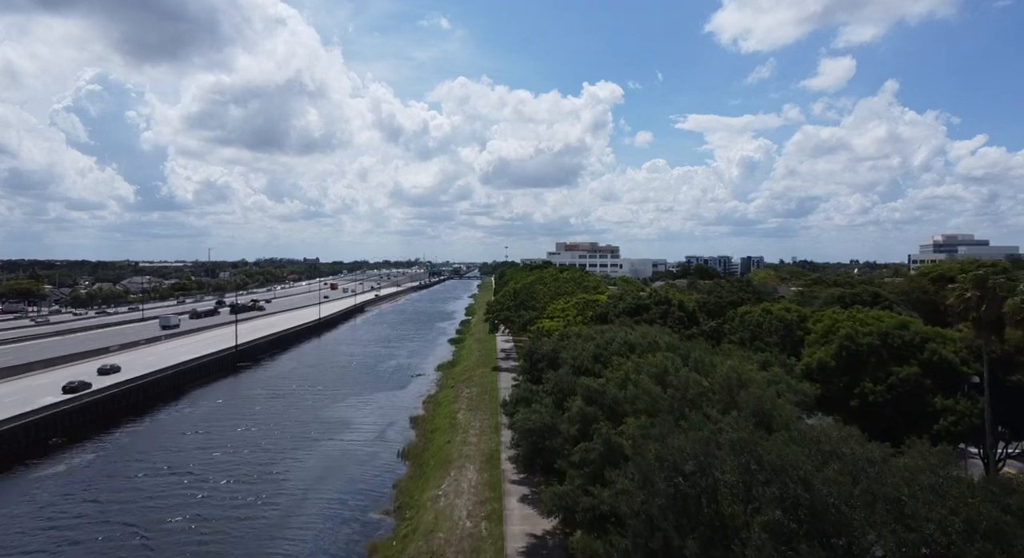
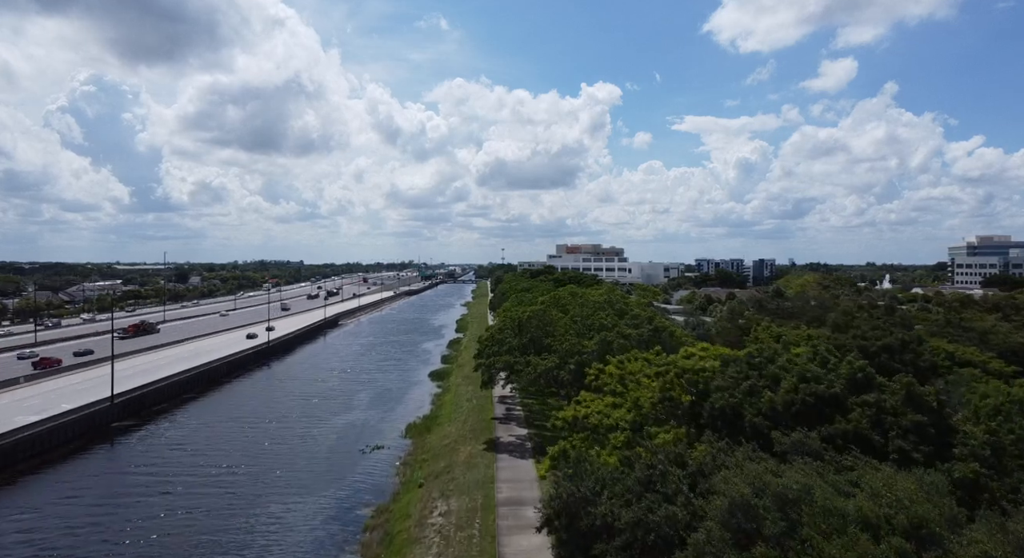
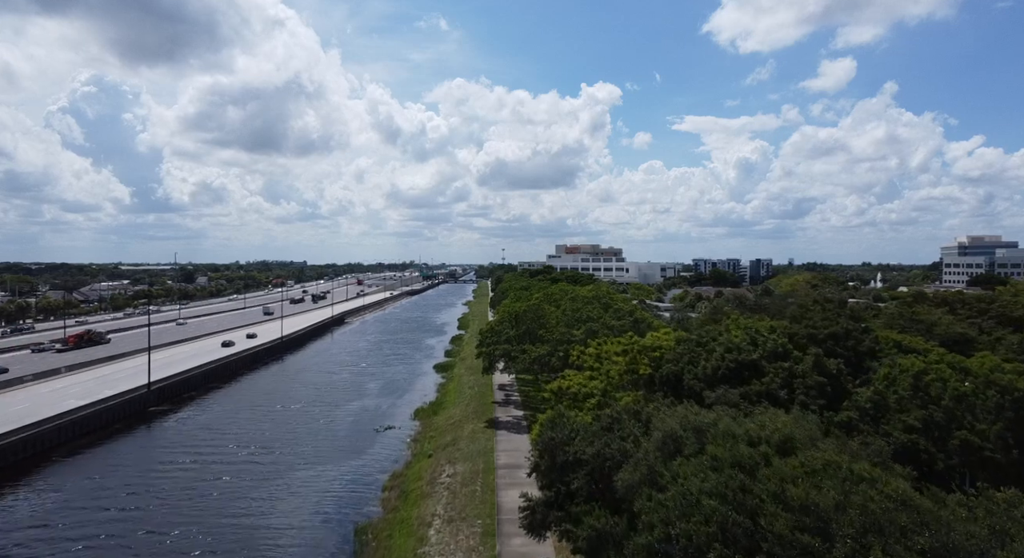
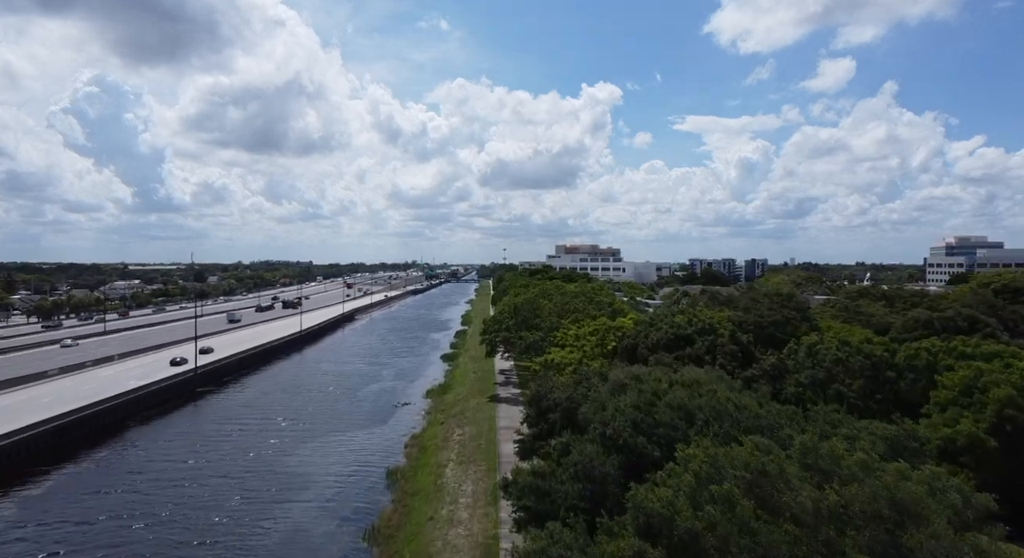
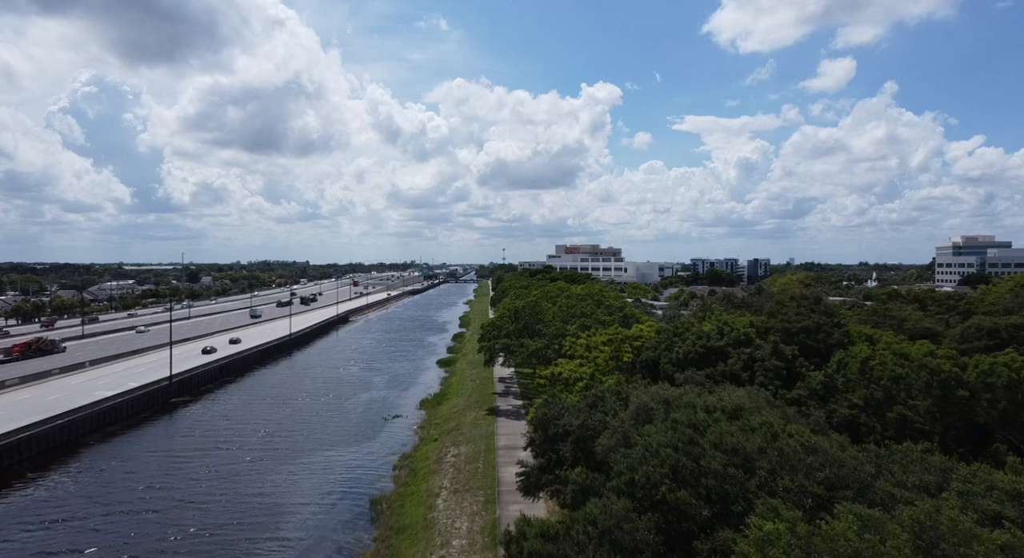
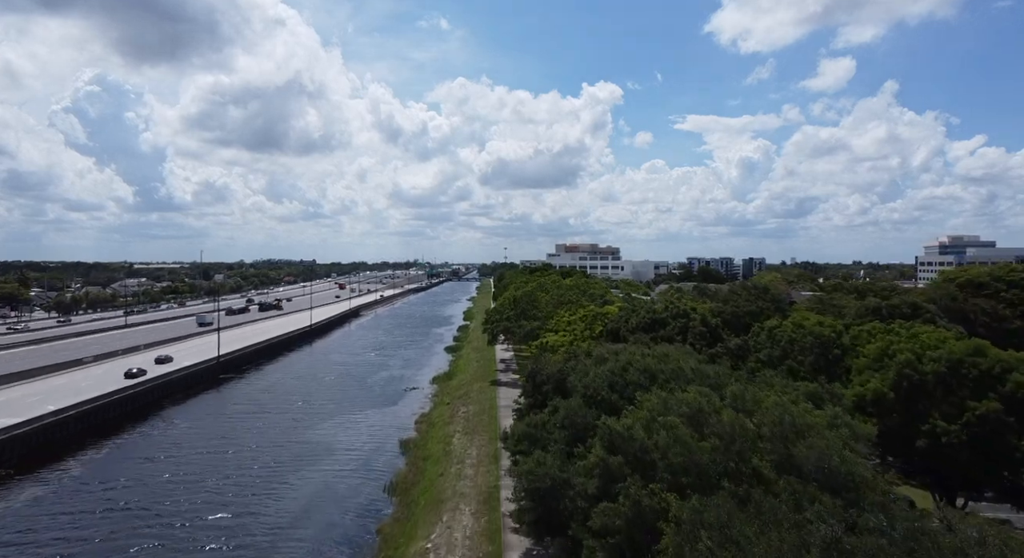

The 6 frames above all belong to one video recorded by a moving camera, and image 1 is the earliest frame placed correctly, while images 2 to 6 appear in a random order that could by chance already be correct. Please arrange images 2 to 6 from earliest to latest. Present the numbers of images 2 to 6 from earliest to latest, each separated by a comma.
6, 4, 5, 3, 2
